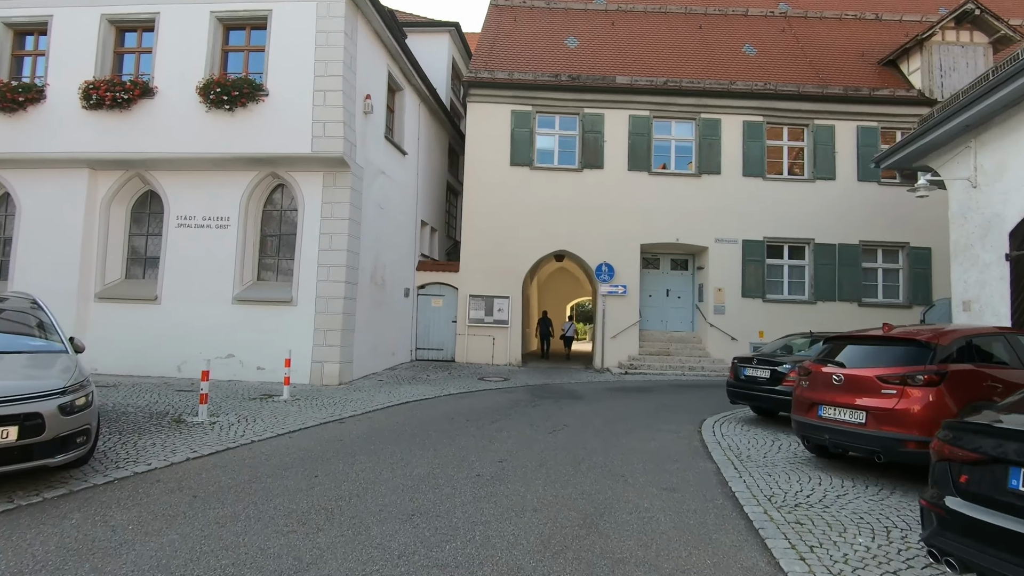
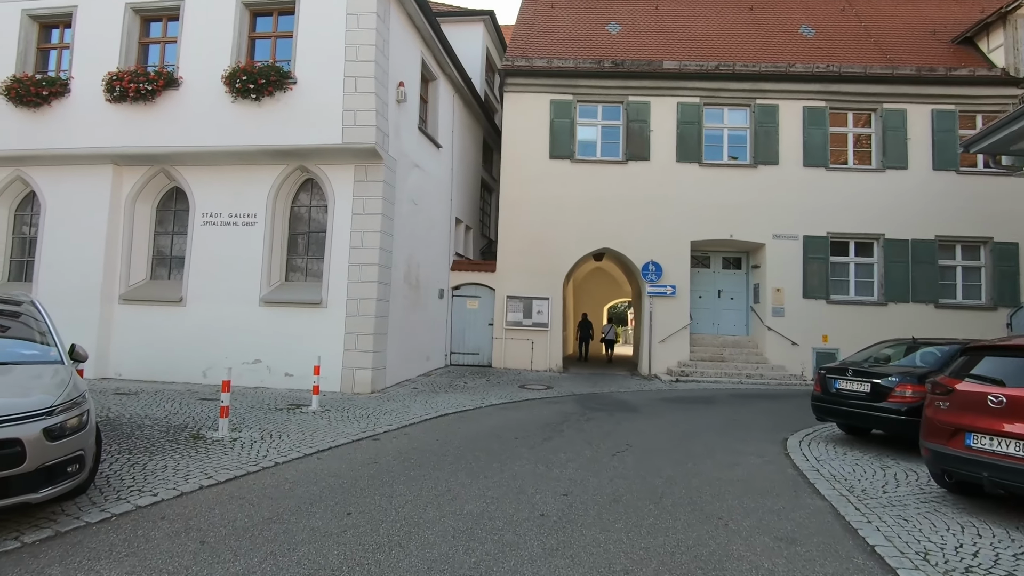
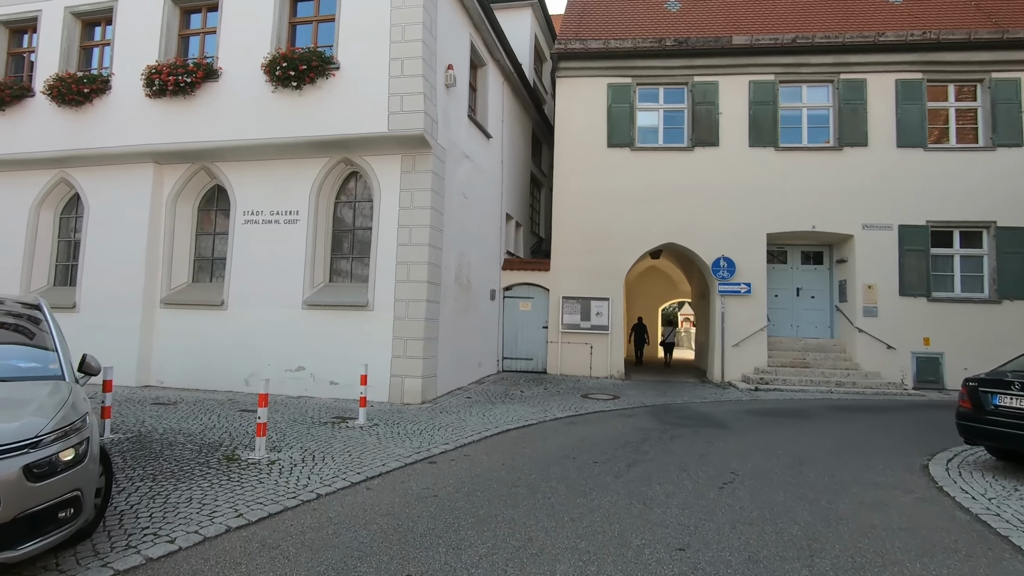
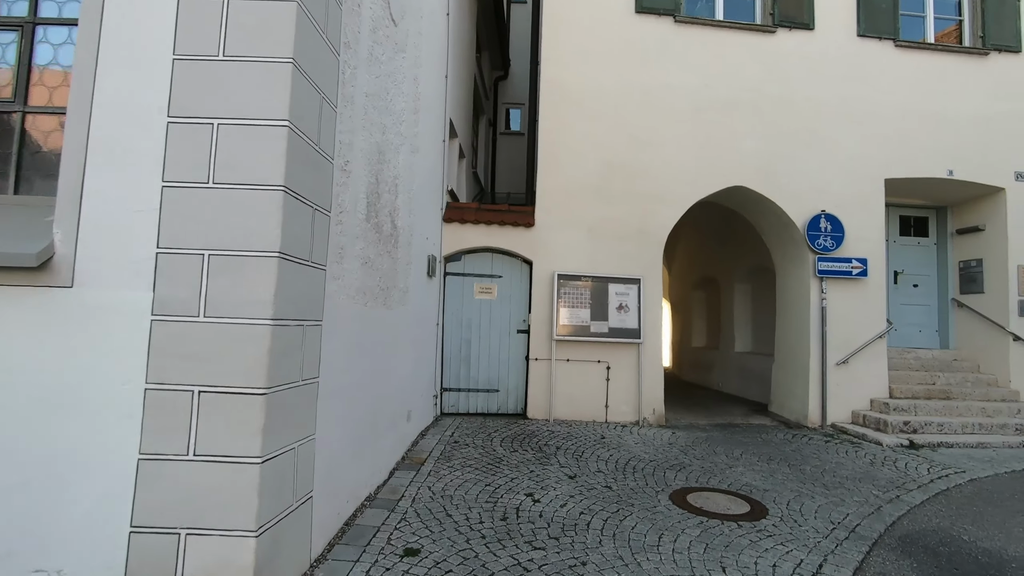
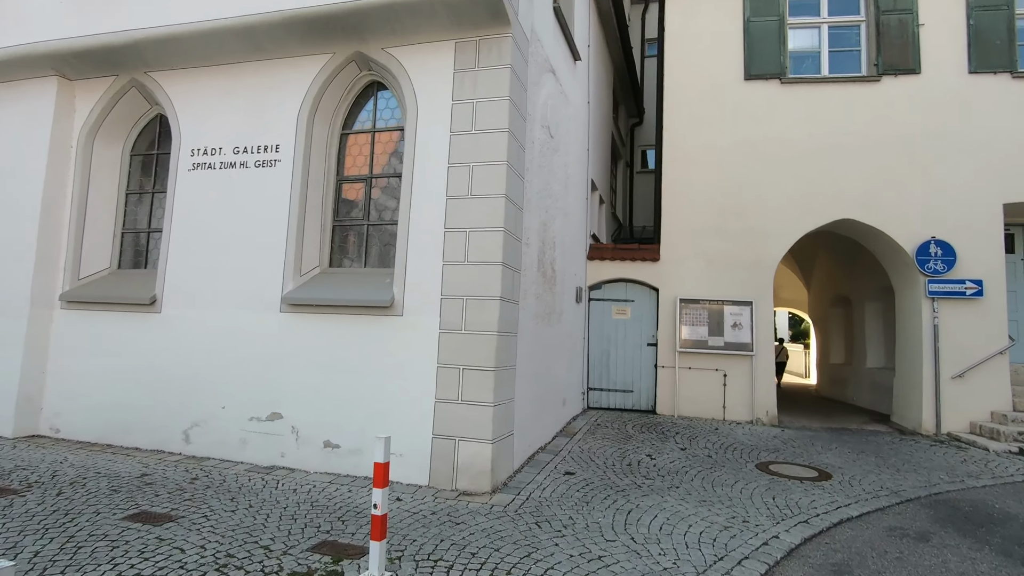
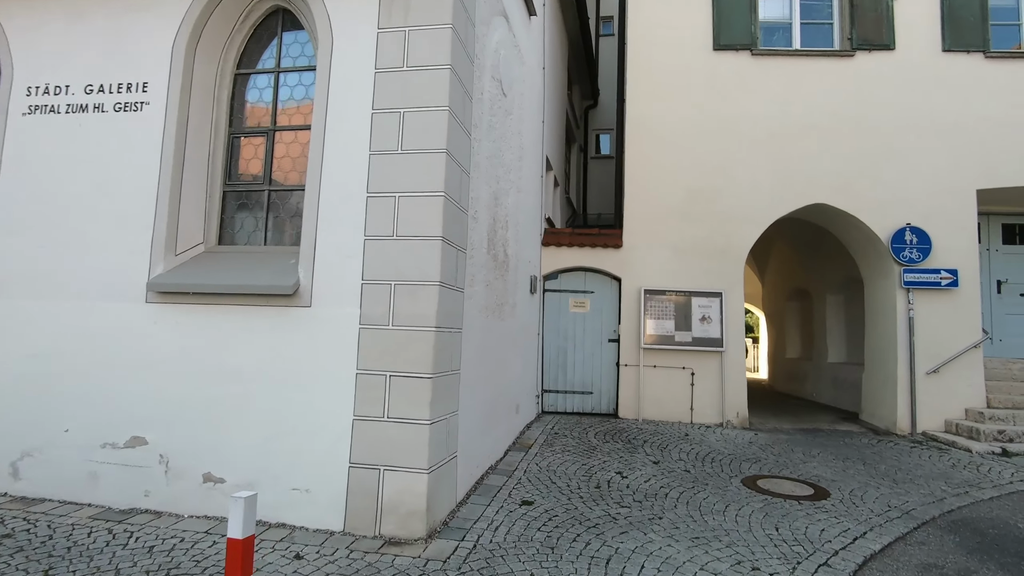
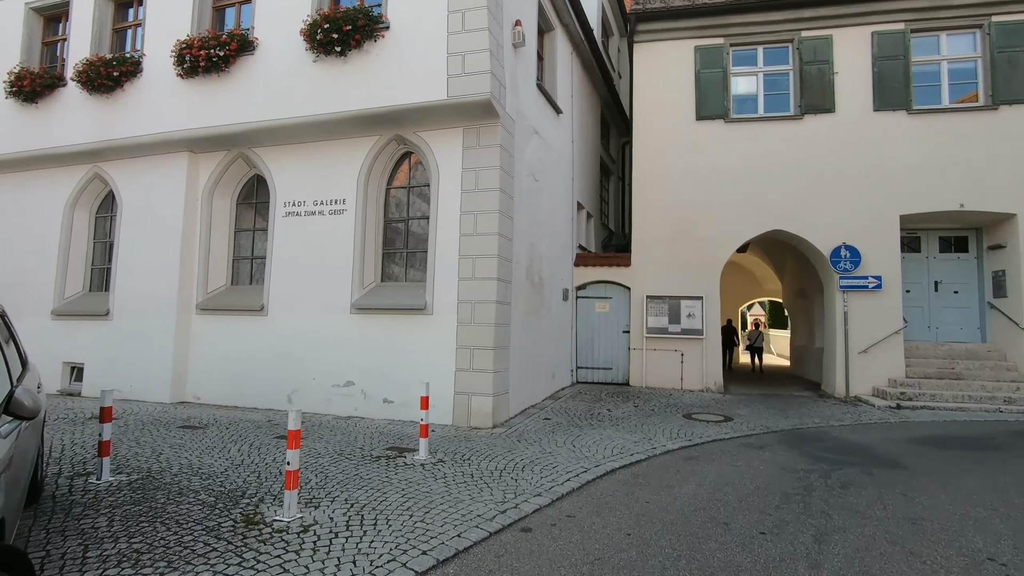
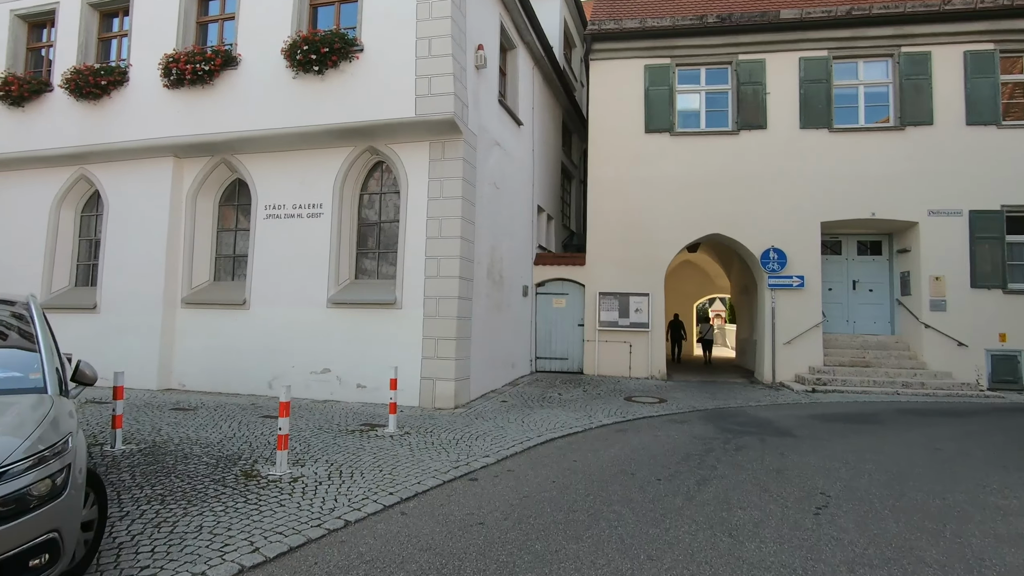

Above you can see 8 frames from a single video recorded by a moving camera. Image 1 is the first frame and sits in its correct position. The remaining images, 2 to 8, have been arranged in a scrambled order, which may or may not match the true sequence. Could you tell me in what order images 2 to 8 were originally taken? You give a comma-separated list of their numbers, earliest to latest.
2, 3, 8, 7, 5, 6, 4
